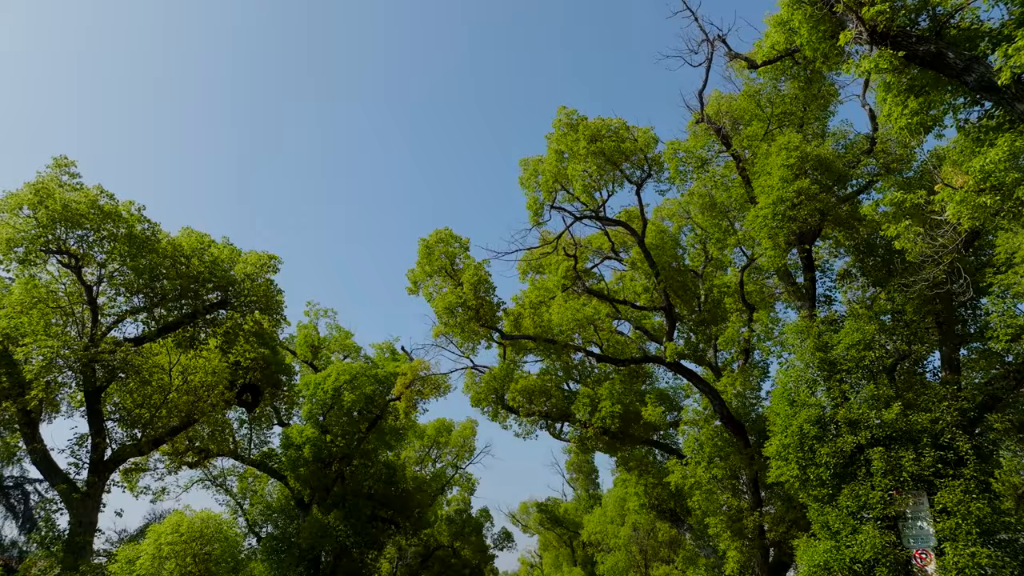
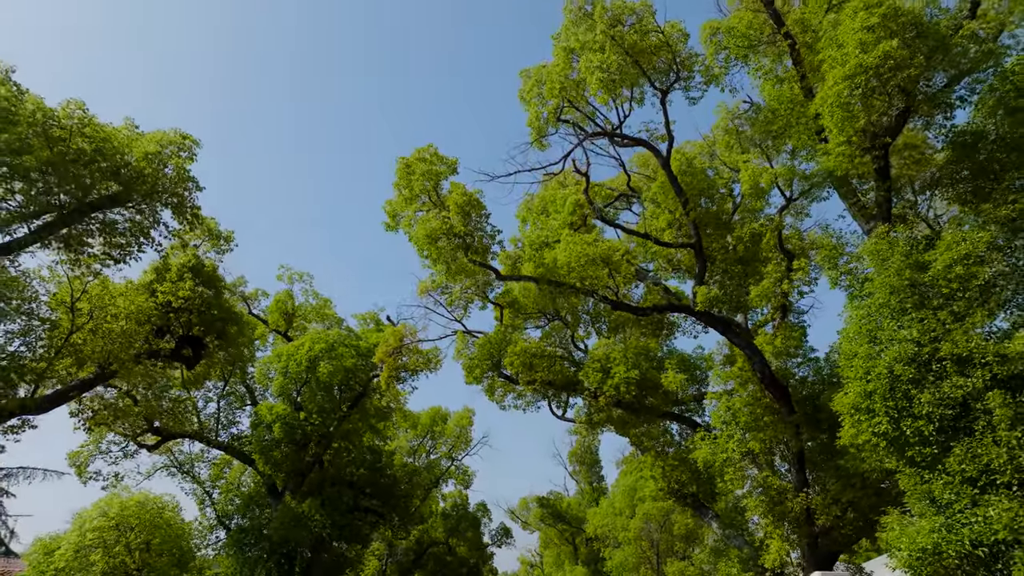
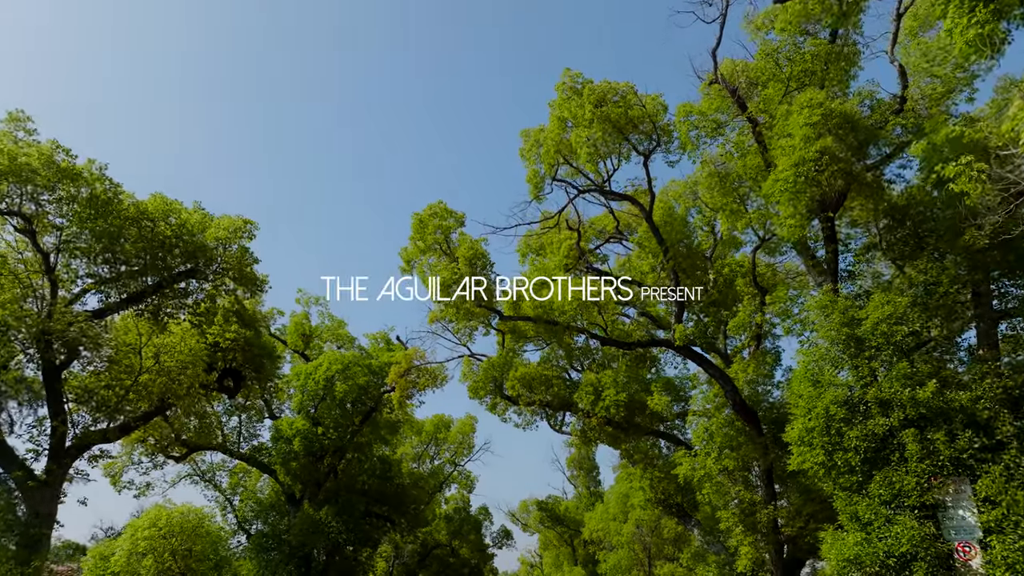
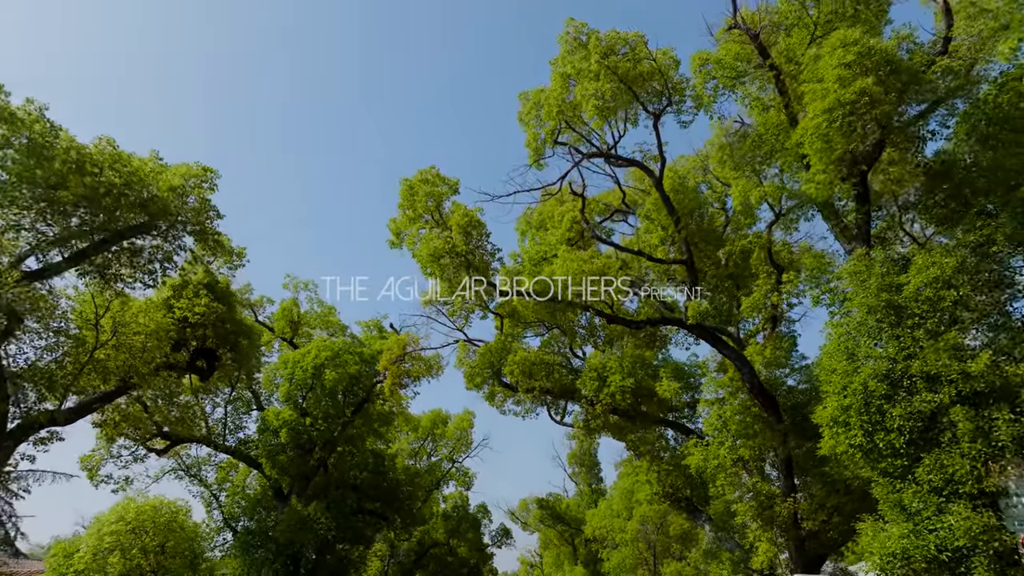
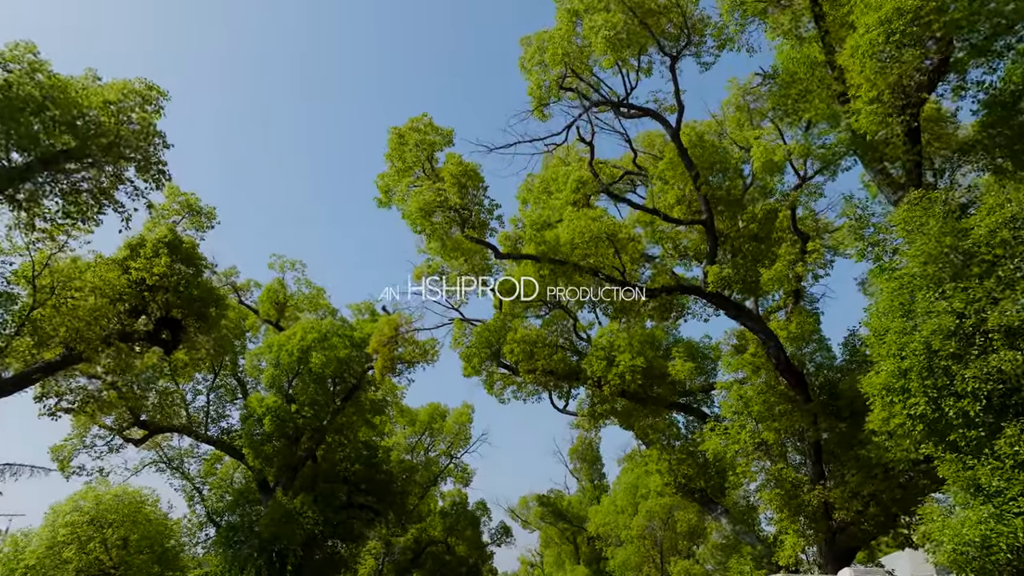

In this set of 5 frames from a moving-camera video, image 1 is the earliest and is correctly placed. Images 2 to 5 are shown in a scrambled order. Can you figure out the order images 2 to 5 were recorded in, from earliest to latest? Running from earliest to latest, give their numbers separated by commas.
3, 4, 2, 5
